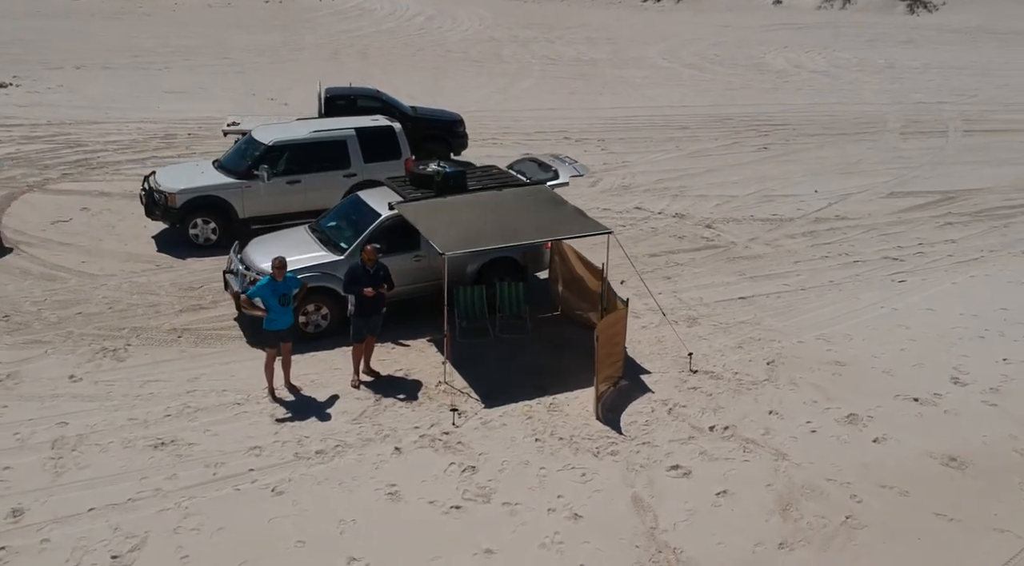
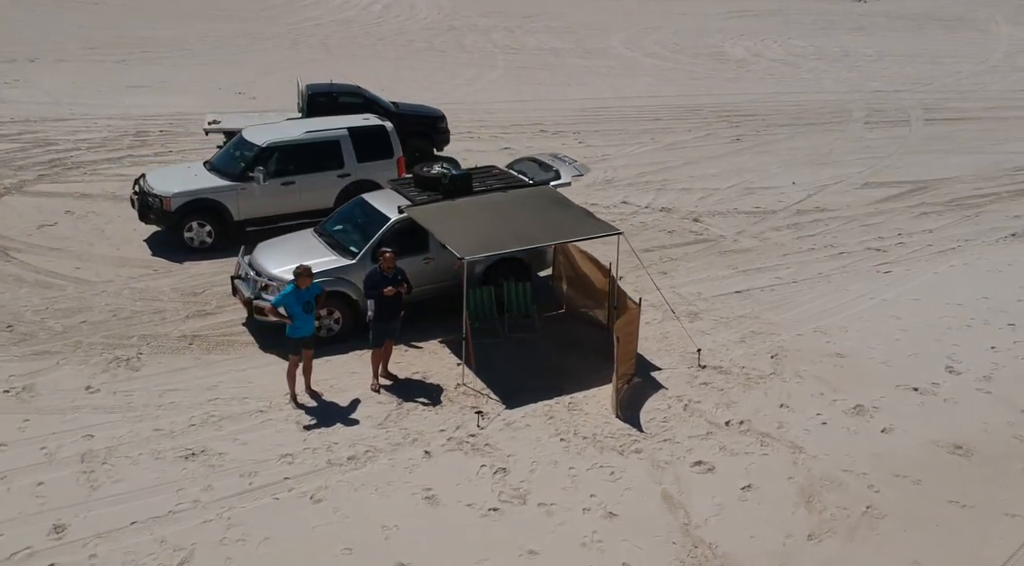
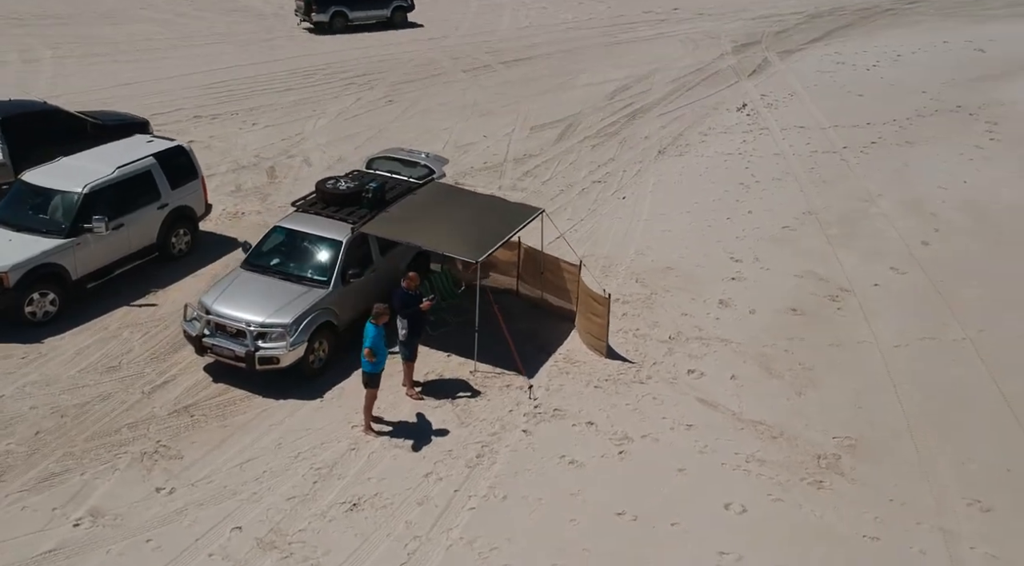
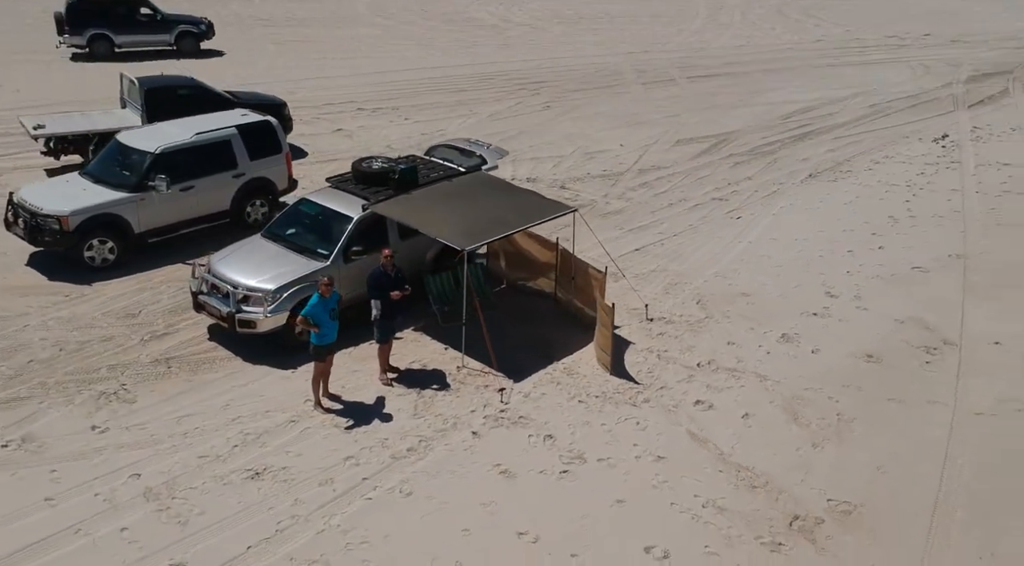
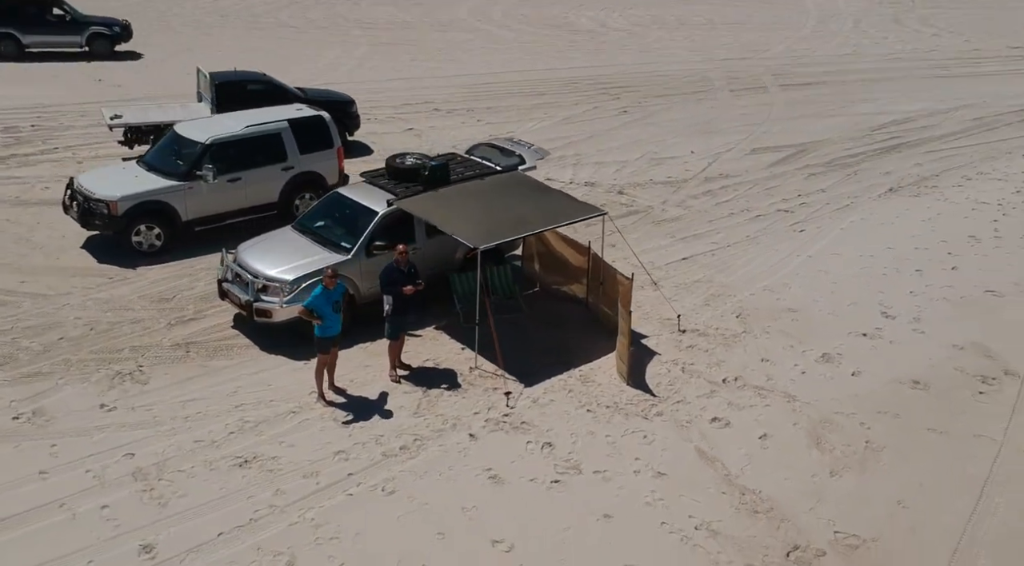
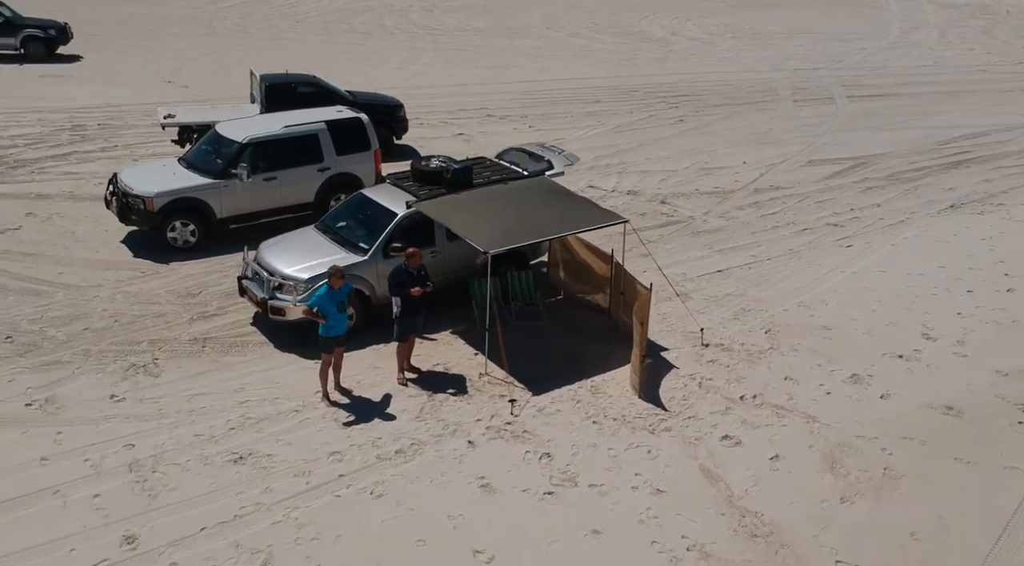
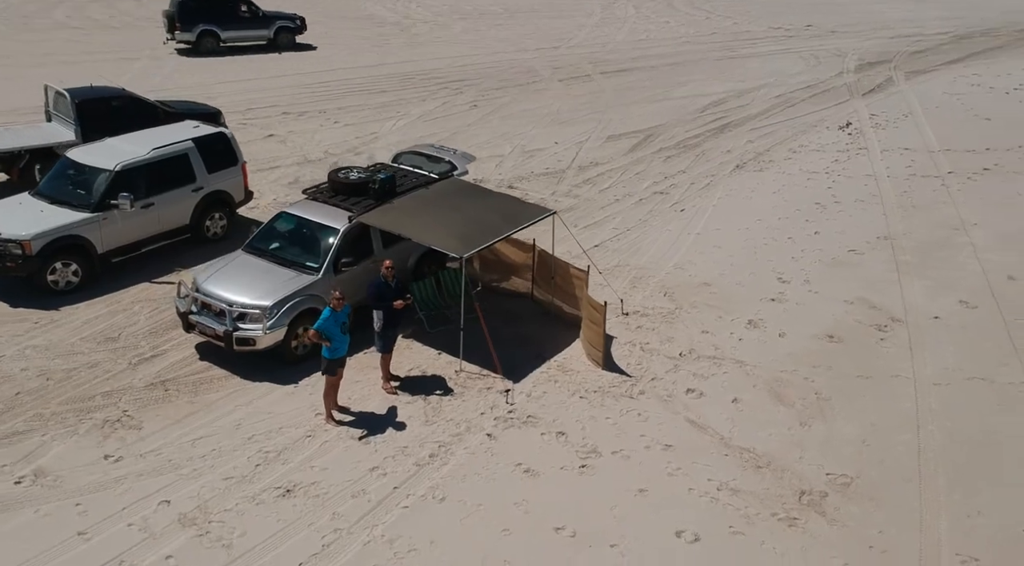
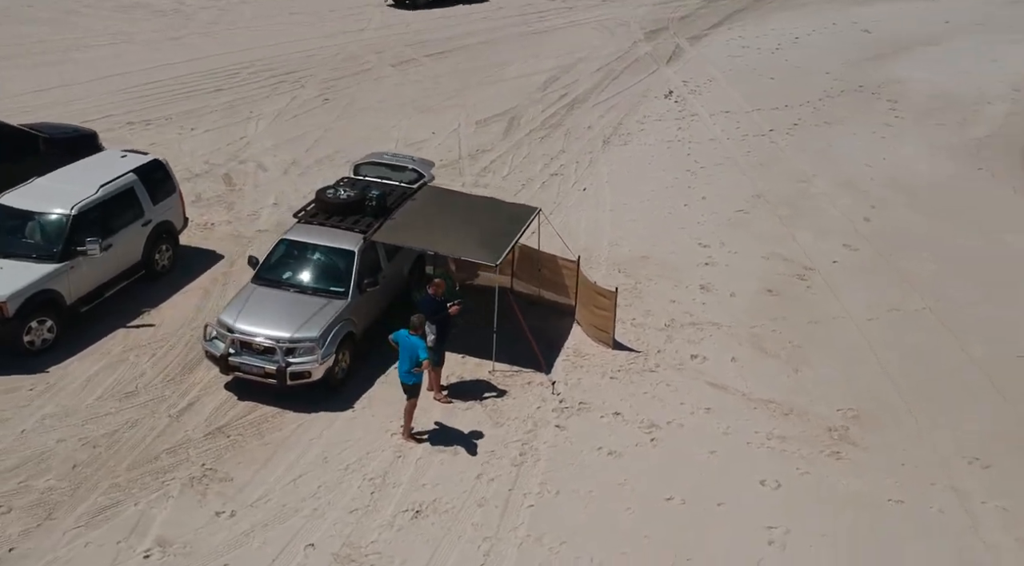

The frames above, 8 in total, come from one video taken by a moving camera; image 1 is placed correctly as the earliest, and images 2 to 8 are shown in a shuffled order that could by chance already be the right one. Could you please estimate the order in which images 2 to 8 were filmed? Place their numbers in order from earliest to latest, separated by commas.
2, 6, 5, 4, 7, 3, 8
